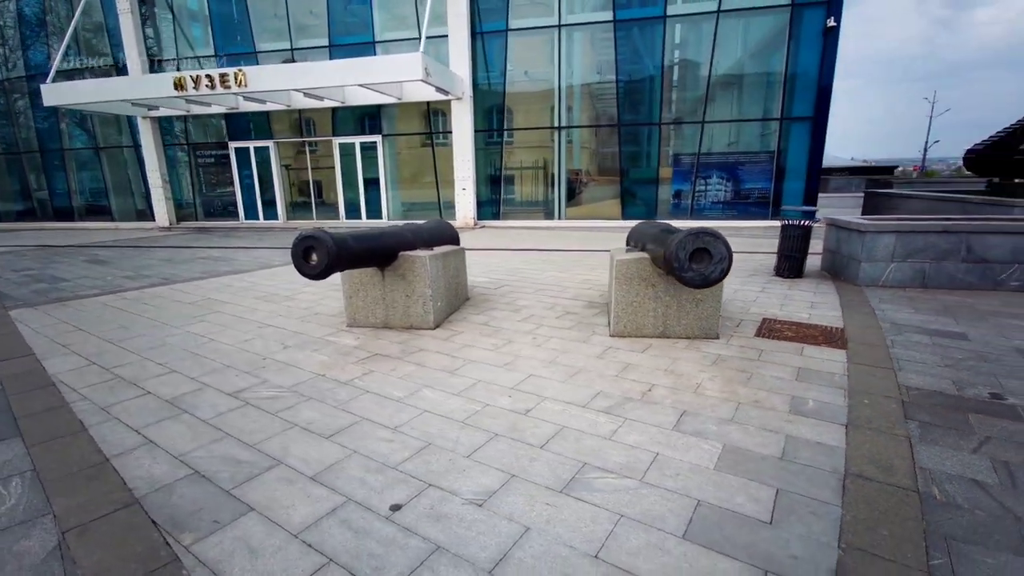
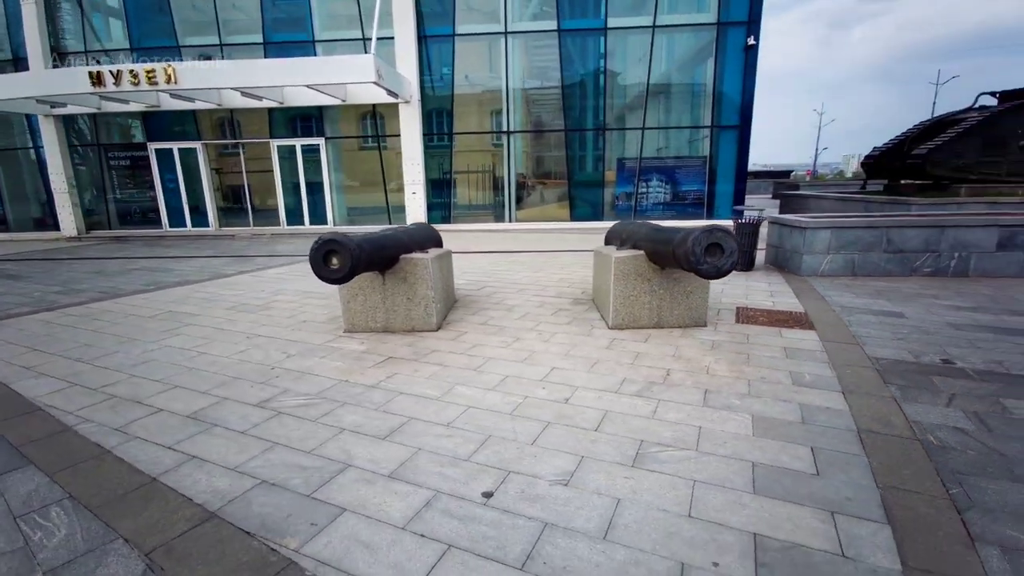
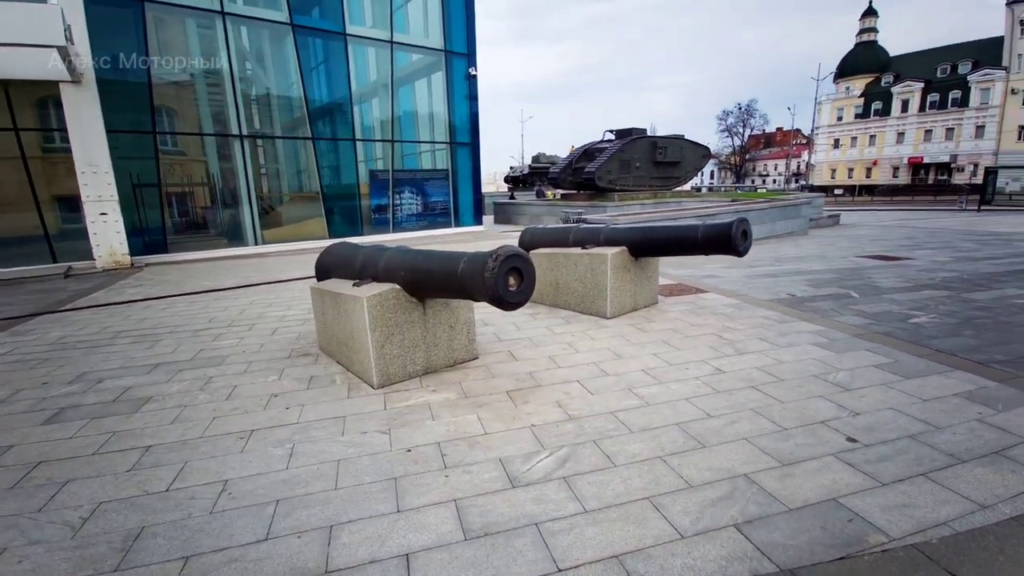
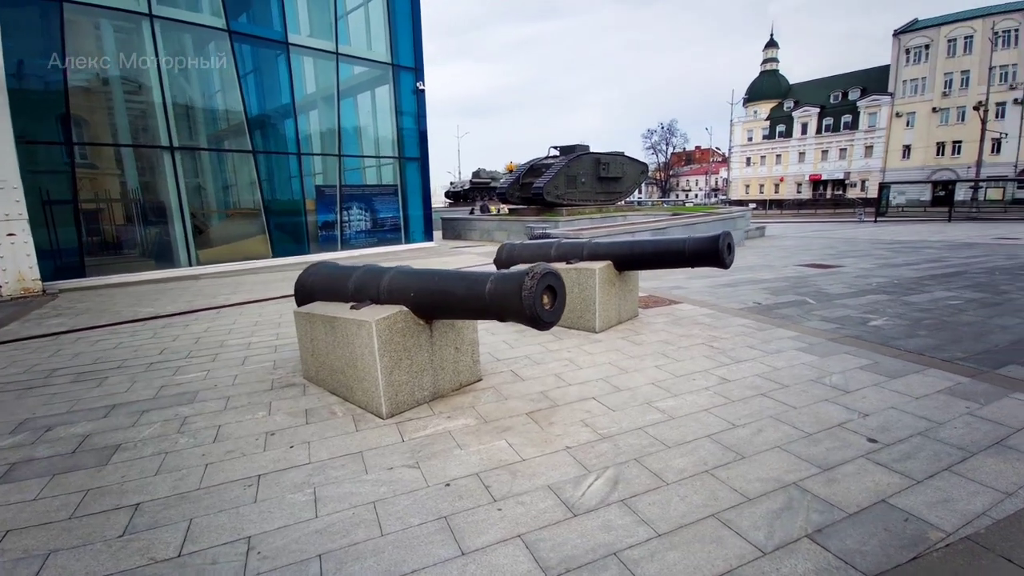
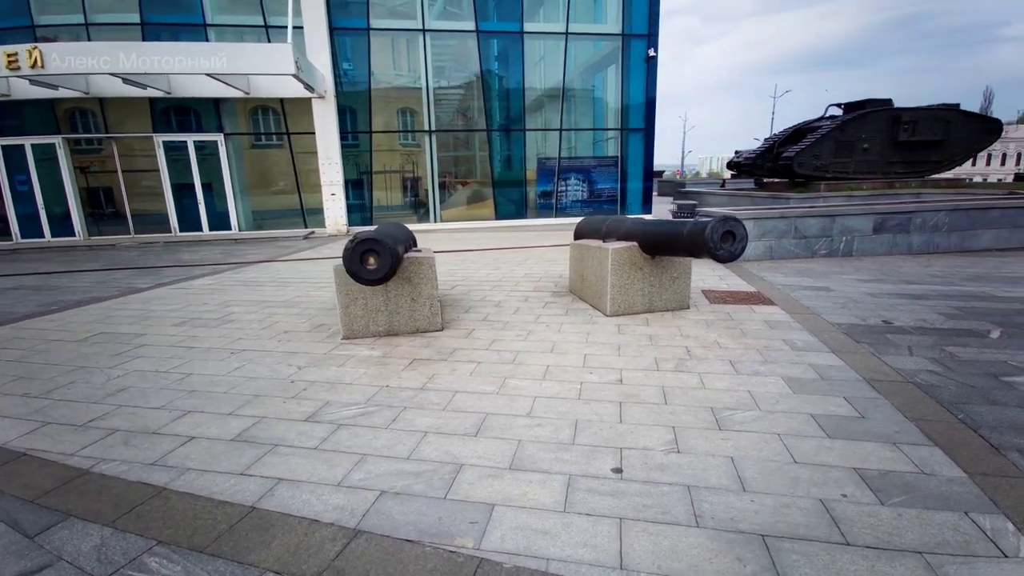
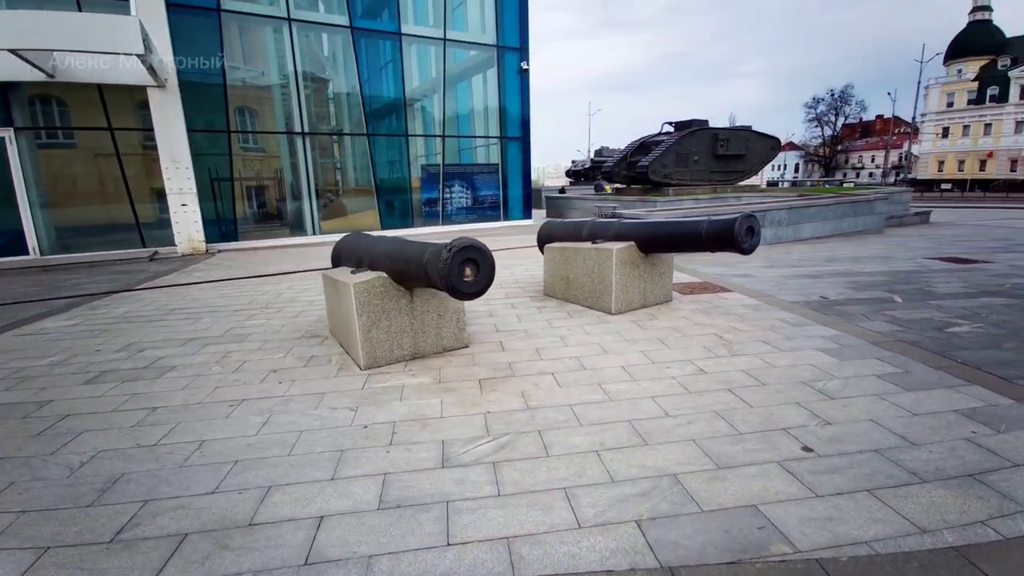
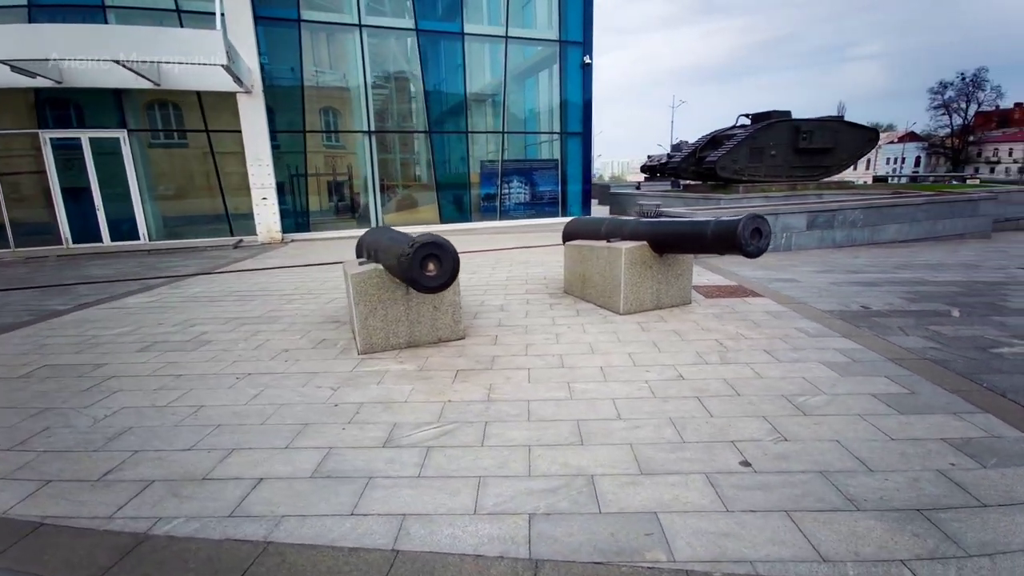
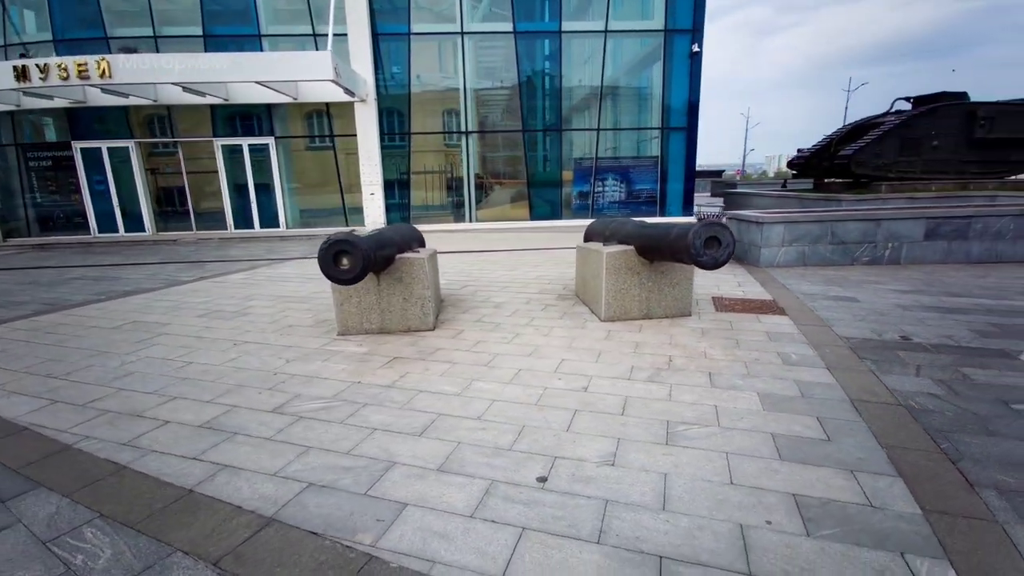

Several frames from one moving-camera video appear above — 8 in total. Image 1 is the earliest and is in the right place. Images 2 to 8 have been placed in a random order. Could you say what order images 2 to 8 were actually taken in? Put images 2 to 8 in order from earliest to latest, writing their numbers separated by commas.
2, 8, 5, 7, 6, 3, 4
